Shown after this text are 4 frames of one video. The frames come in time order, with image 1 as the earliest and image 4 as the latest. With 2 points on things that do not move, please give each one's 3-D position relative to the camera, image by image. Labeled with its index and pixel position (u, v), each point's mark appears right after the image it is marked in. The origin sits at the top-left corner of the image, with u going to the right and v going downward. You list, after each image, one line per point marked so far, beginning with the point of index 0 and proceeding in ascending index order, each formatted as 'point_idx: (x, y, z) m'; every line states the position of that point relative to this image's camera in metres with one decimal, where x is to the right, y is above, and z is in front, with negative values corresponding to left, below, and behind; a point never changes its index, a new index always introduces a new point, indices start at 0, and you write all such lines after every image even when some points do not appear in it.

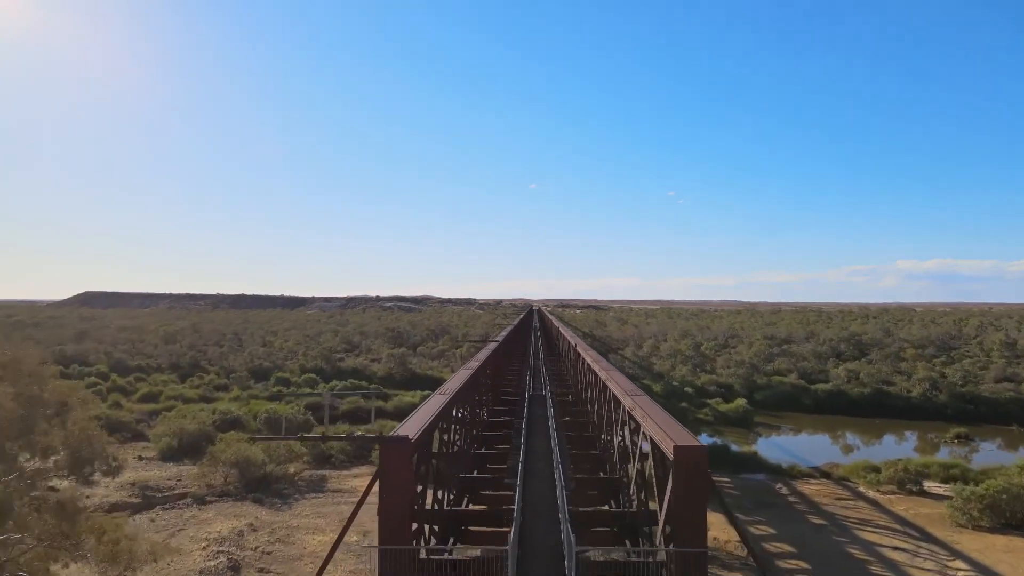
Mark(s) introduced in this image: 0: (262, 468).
0: (-7.0, -5.0, +16.0) m
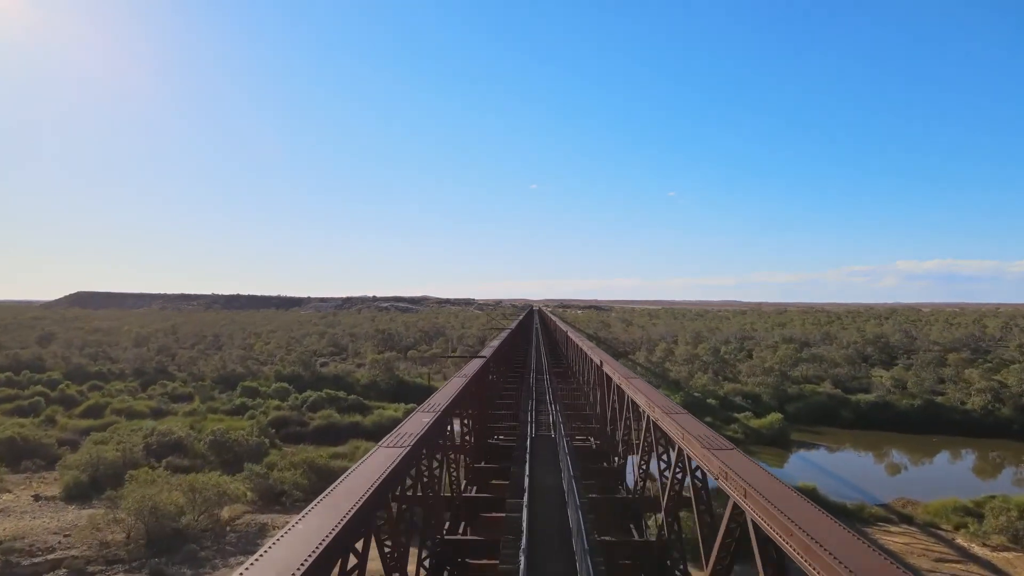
0: (-7.1, -4.9, +12.2) m
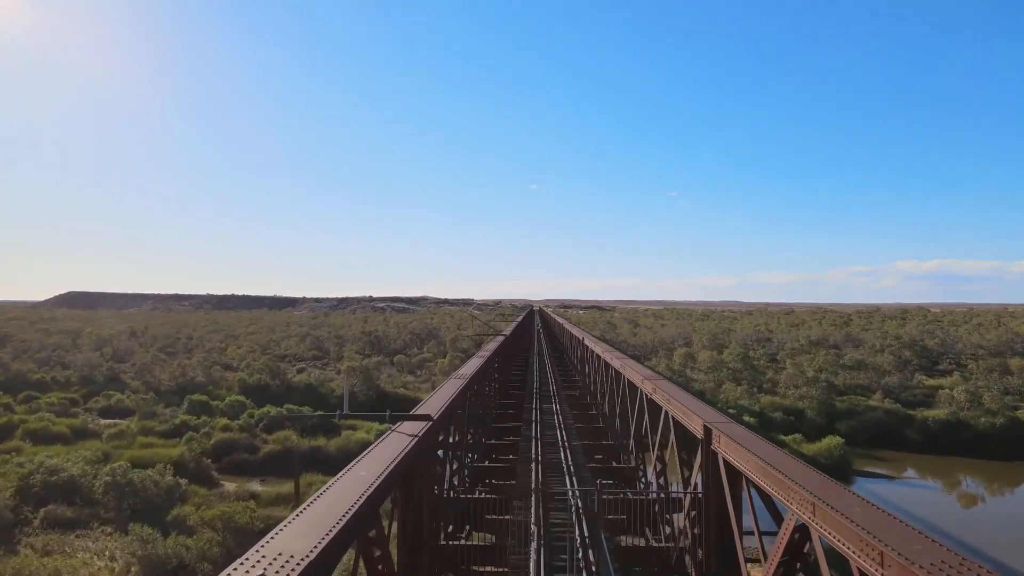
0: (-7.2, -4.7, +7.6) m
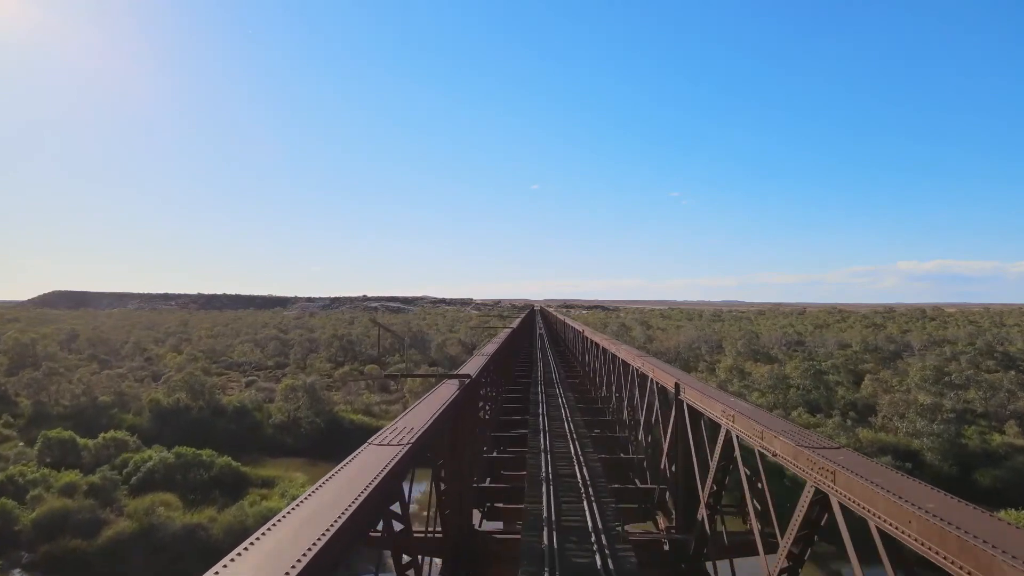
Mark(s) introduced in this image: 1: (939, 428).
0: (-7.4, -4.4, +0.3) m
1: (+13.3, -4.5, +18.0) m
